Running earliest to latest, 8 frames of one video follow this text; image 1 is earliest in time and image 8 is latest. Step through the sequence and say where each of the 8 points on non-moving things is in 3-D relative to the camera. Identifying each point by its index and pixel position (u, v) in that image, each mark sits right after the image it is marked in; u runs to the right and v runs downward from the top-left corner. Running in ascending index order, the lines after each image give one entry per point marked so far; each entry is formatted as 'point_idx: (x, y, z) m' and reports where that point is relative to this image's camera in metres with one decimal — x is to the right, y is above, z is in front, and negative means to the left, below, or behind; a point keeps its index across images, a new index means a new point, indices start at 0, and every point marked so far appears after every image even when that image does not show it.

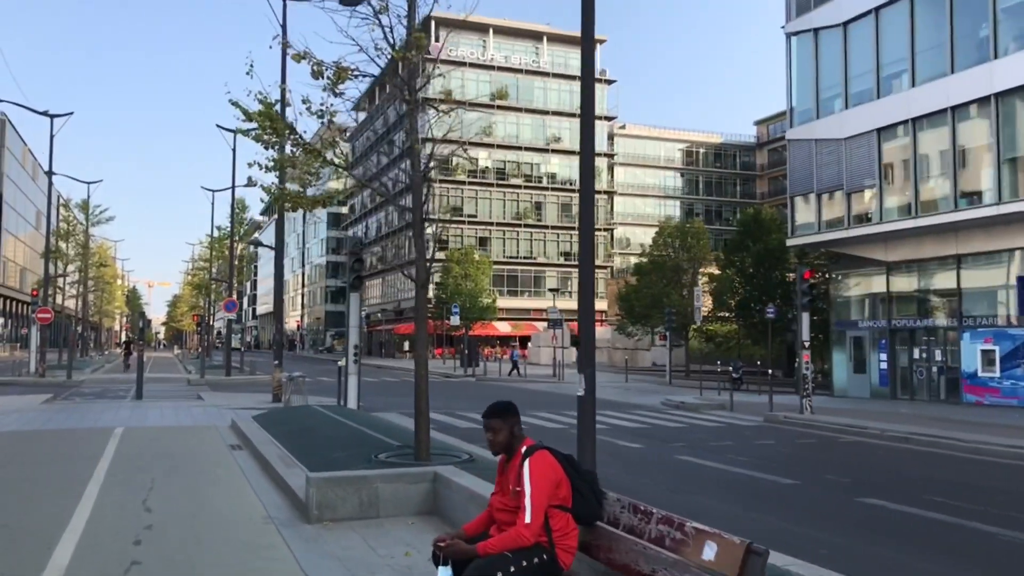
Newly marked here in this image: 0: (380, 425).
0: (-2.3, -2.4, +15.4) m
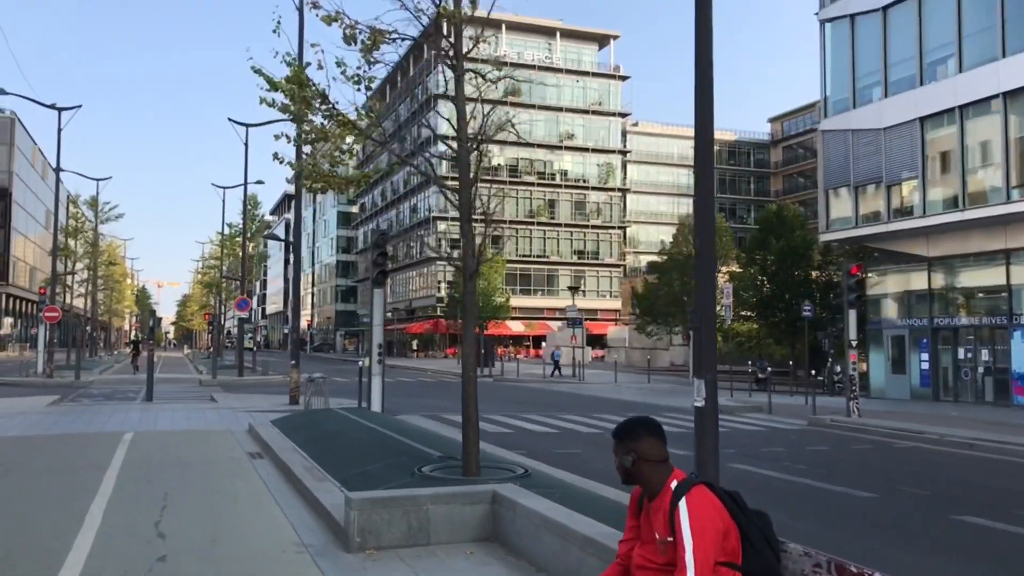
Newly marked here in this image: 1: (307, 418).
0: (-1.6, -2.4, +14.2) m
1: (-3.7, -2.4, +15.9) m
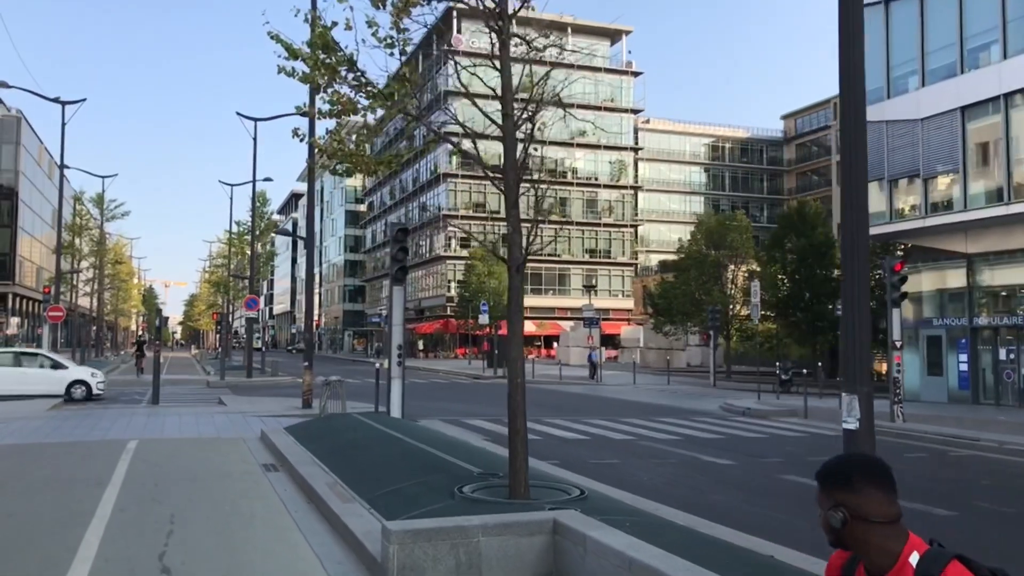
0: (-1.1, -2.3, +13.1) m
1: (-3.2, -2.3, +14.9) m
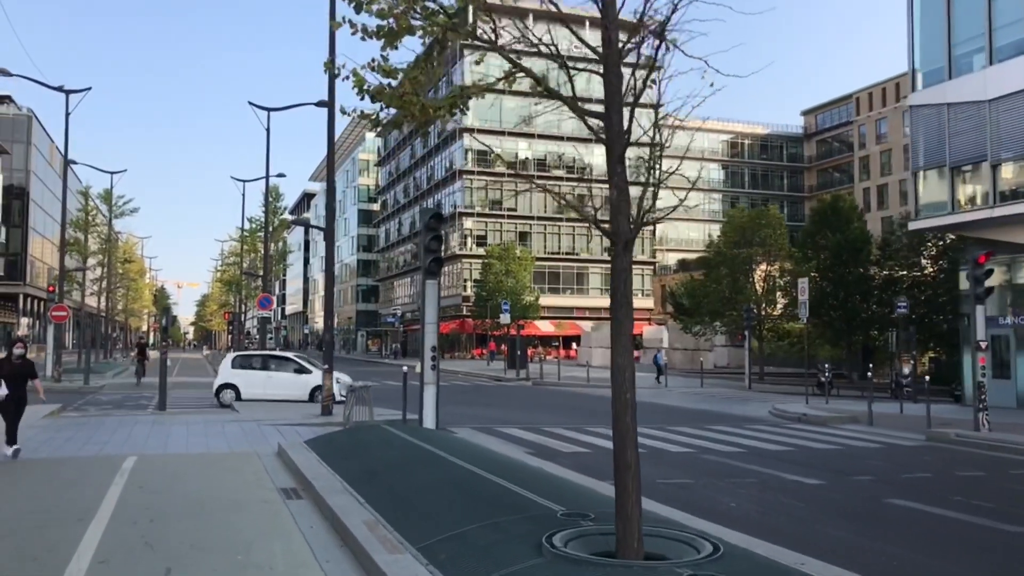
0: (-0.3, -2.2, +11.2) m
1: (-2.4, -2.2, +12.9) m
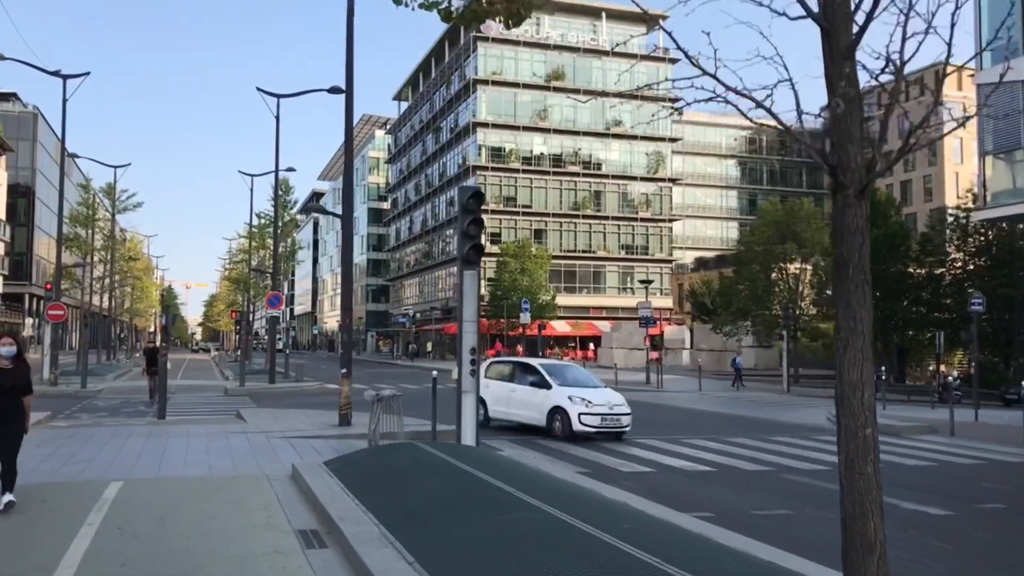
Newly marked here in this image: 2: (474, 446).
0: (+0.5, -2.1, +8.9) m
1: (-1.6, -2.1, +10.7) m
2: (-0.6, -2.3, +13.0) m
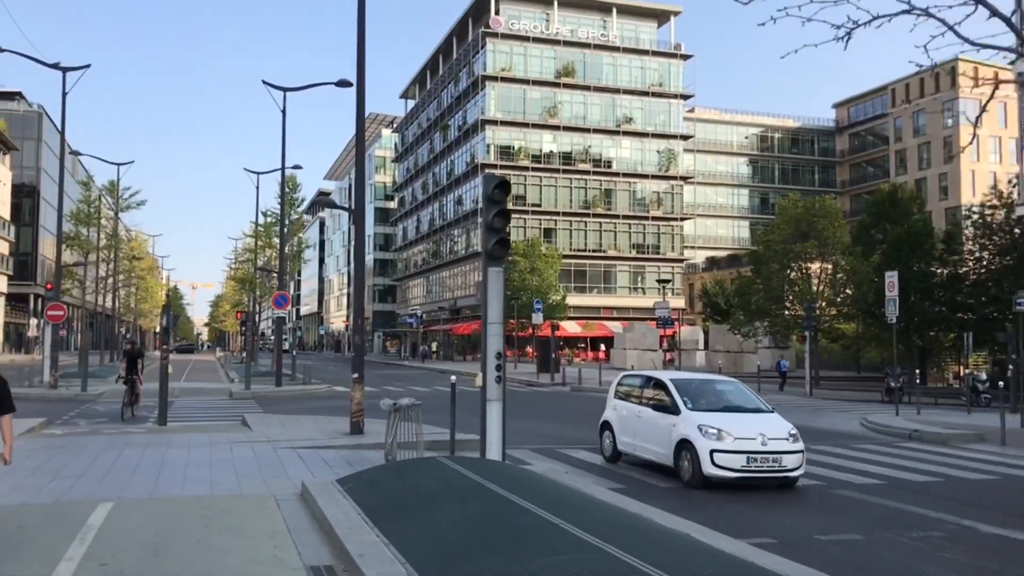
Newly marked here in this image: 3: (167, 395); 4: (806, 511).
0: (+0.8, -2.0, +7.8) m
1: (-1.2, -2.1, +9.6) m
2: (-0.2, -2.3, +11.9) m
3: (-7.6, -2.4, +19.1) m
4: (+3.8, -2.8, +11.2) m
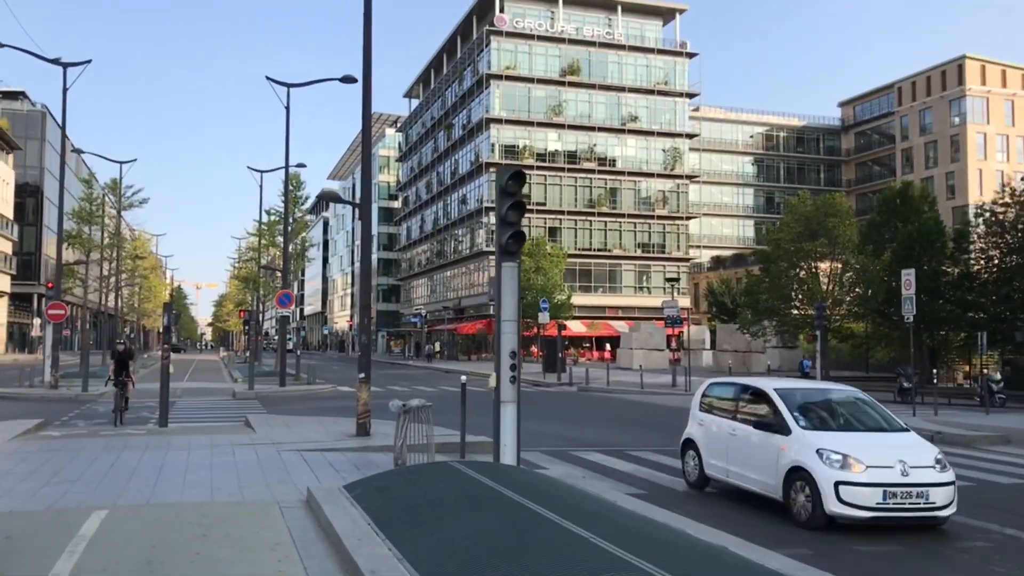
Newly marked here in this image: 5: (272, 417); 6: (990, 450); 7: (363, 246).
0: (+1.0, -2.0, +7.3) m
1: (-1.0, -2.0, +9.1) m
2: (0.0, -2.3, +11.4) m
3: (-7.4, -2.3, +18.7) m
4: (+4.0, -2.8, +10.6) m
5: (-5.5, -3.0, +20.0) m
6: (+9.6, -3.2, +17.3) m
7: (-3.3, +0.9, +19.2) m
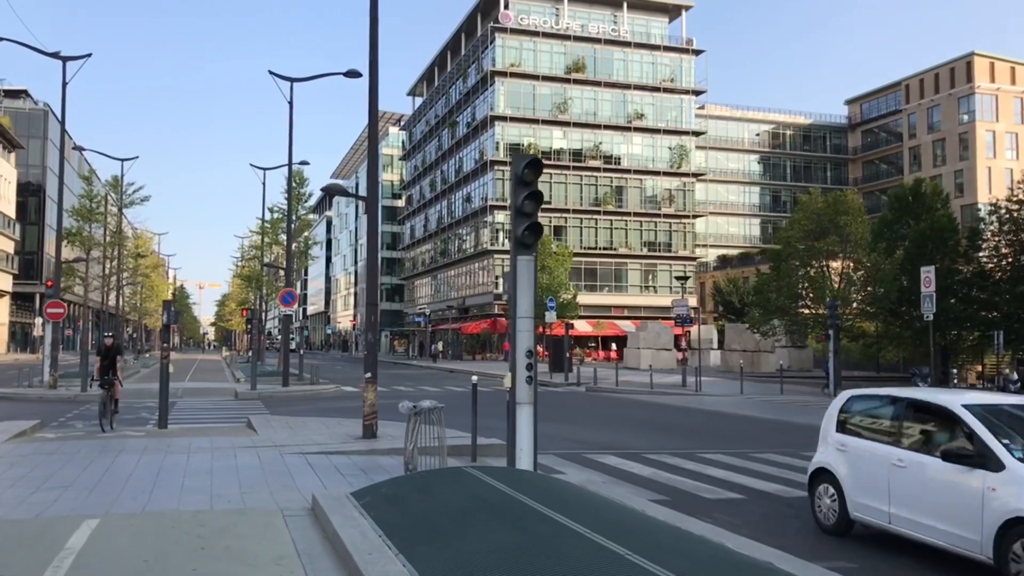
0: (+1.2, -1.9, +6.7) m
1: (-0.8, -2.0, +8.5) m
2: (+0.2, -2.2, +10.8) m
3: (-7.2, -2.3, +18.1) m
4: (+4.2, -2.7, +10.0) m
5: (-5.3, -2.9, +19.4) m
6: (+9.9, -3.2, +16.7) m
7: (-3.1, +1.0, +18.6) m
